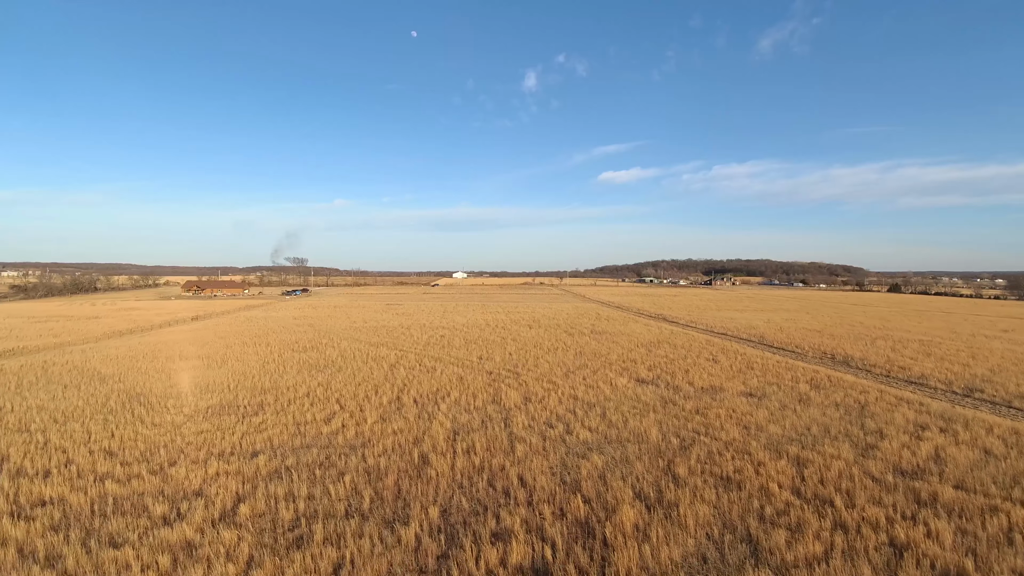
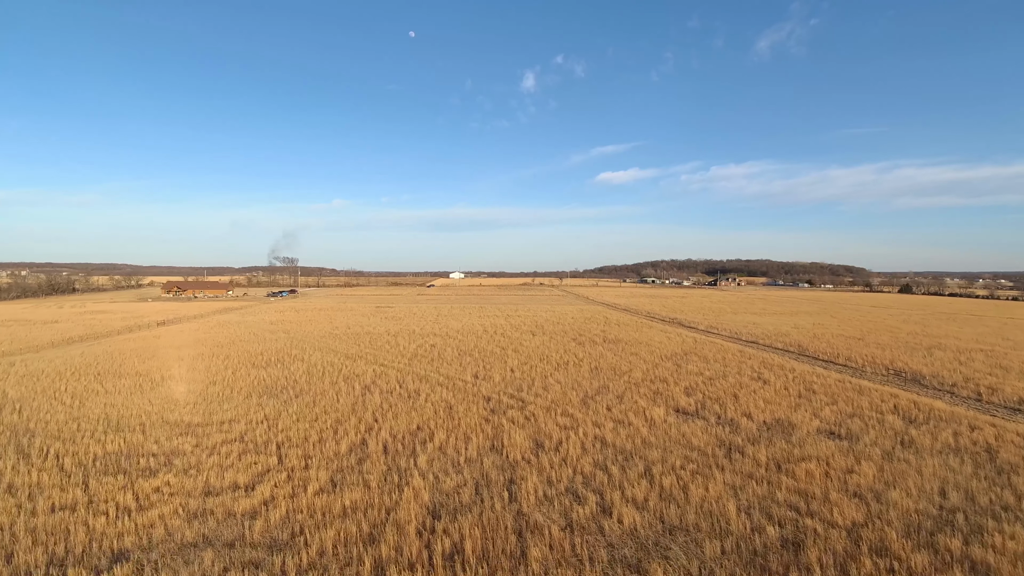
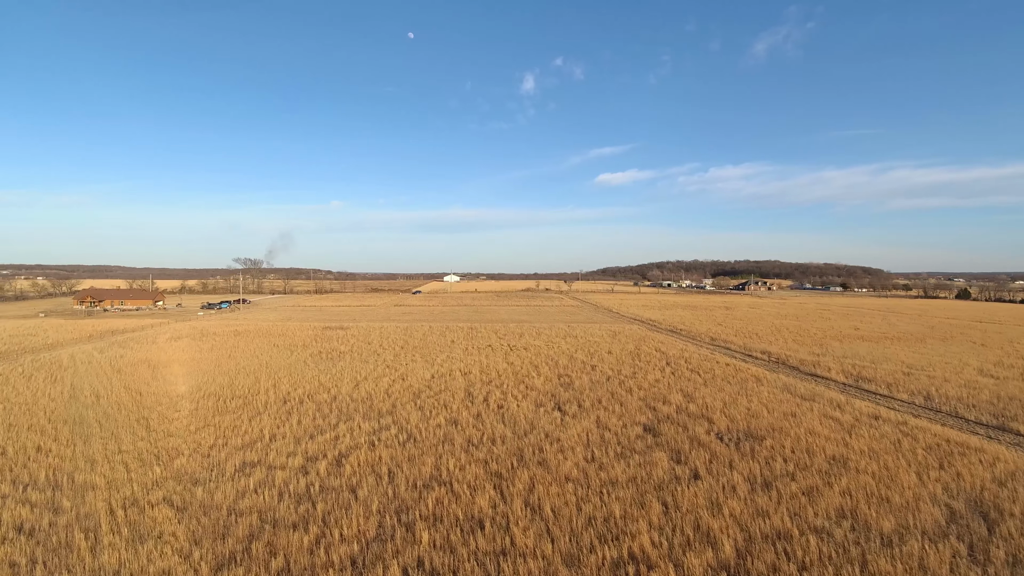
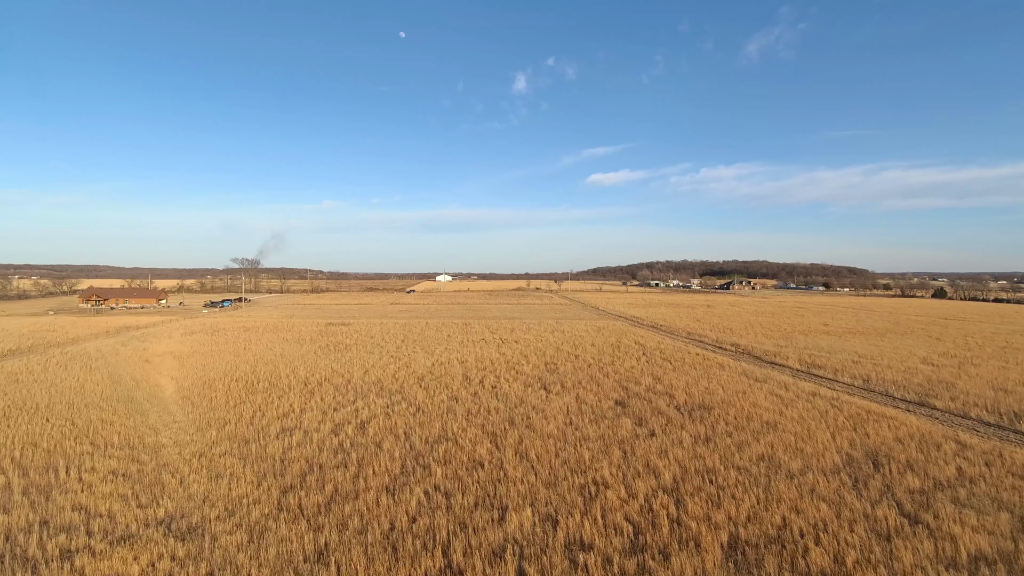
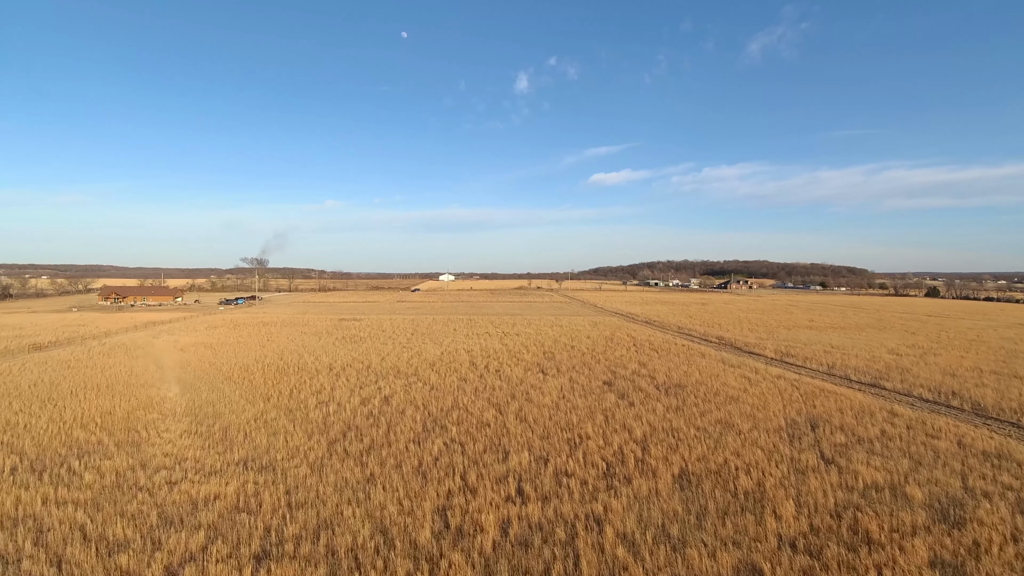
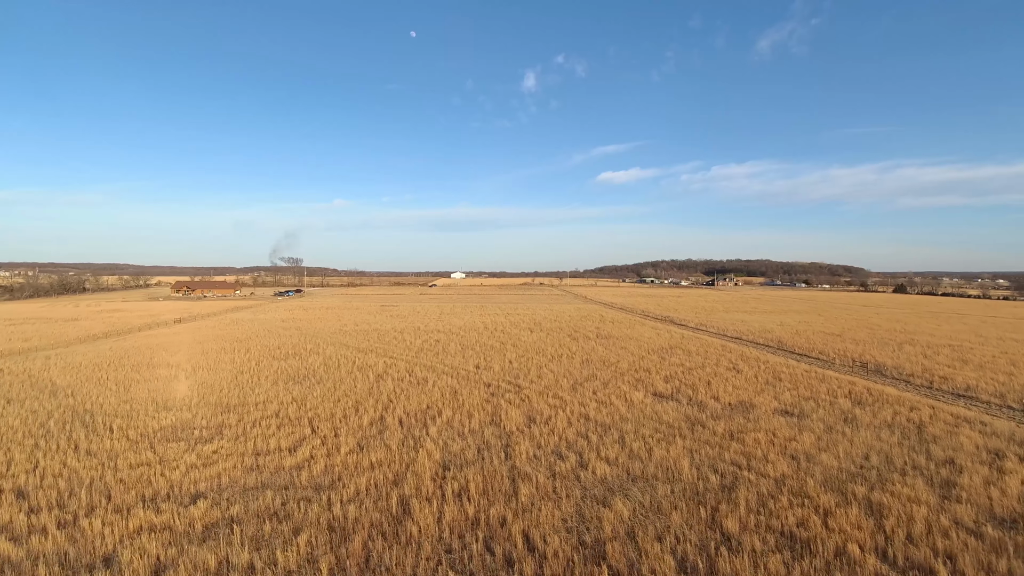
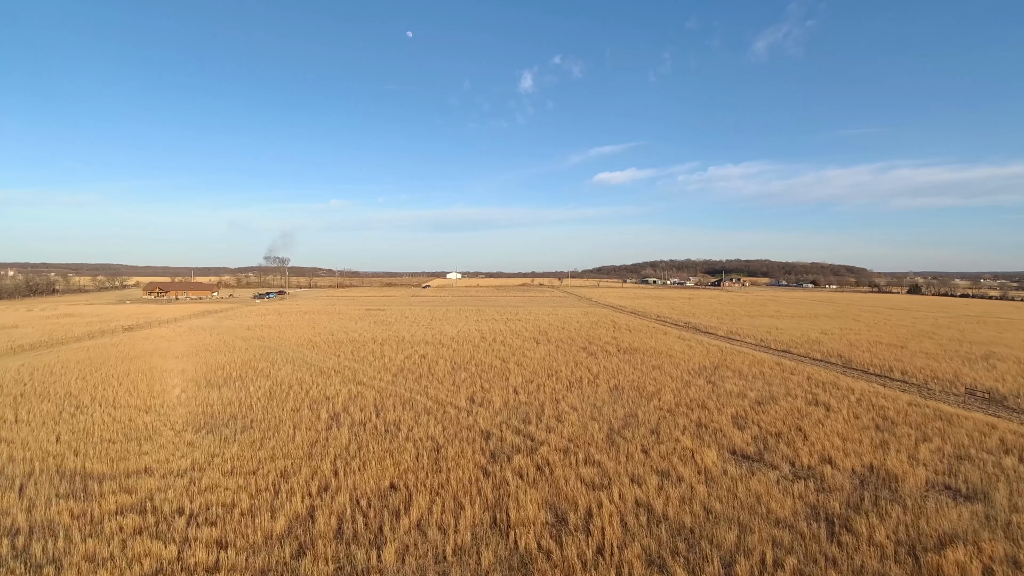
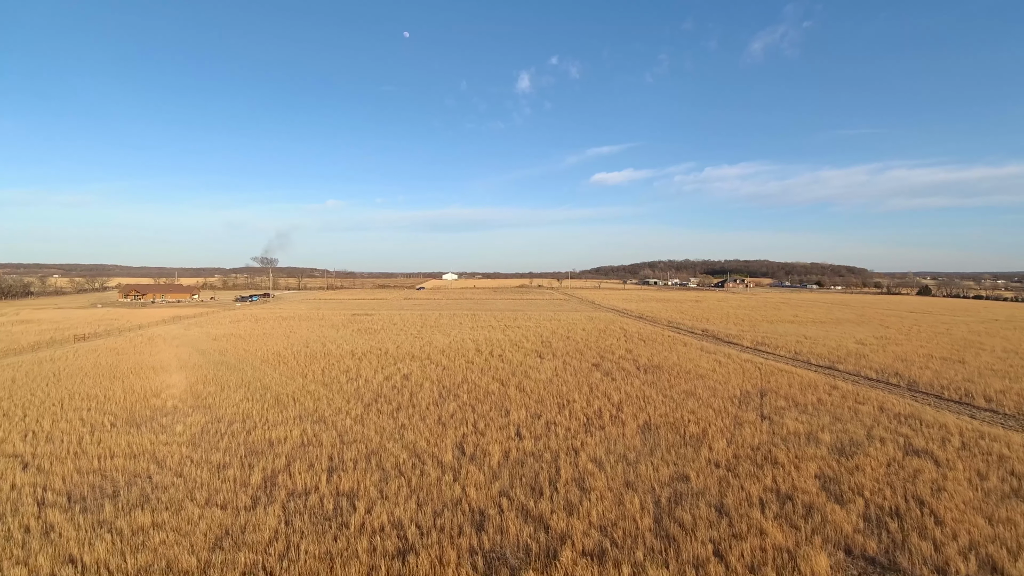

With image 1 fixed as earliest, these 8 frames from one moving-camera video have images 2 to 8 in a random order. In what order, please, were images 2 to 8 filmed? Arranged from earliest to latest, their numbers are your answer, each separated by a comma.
6, 2, 7, 8, 5, 4, 3
